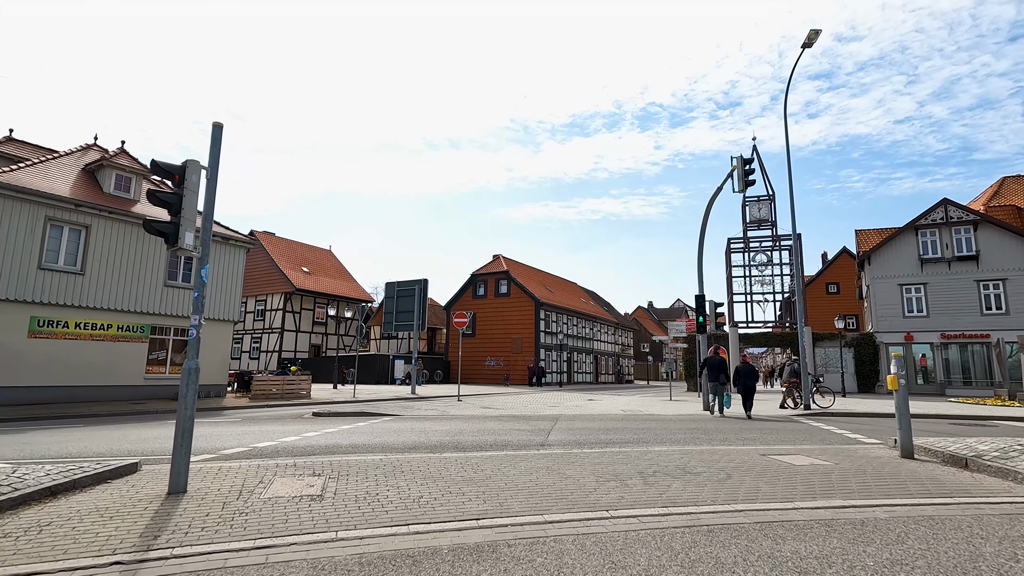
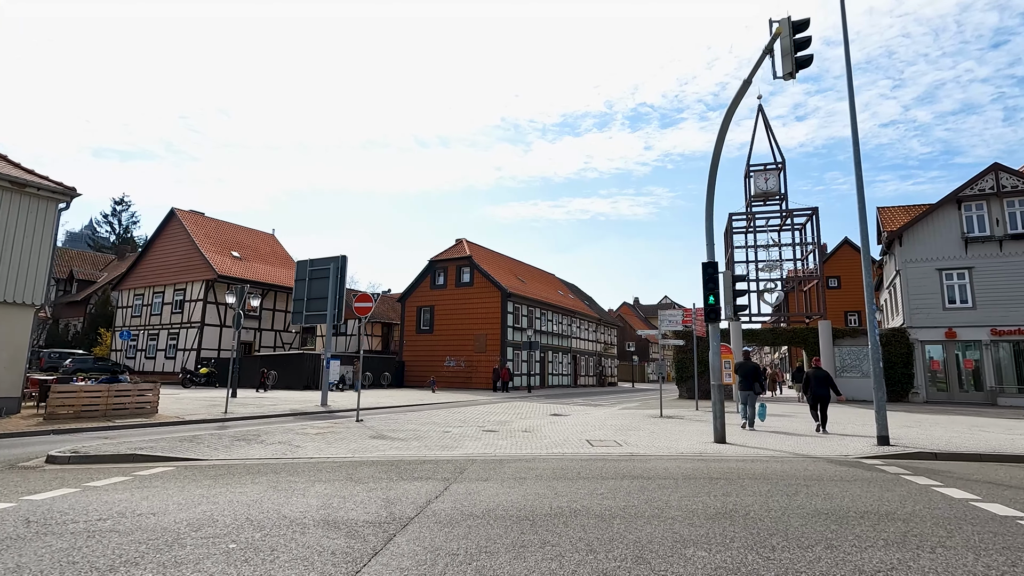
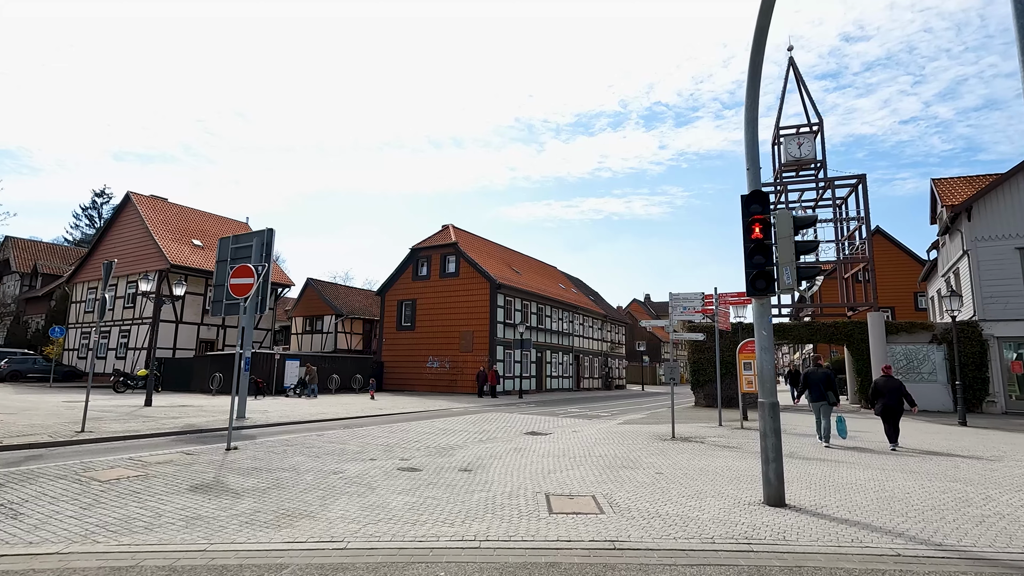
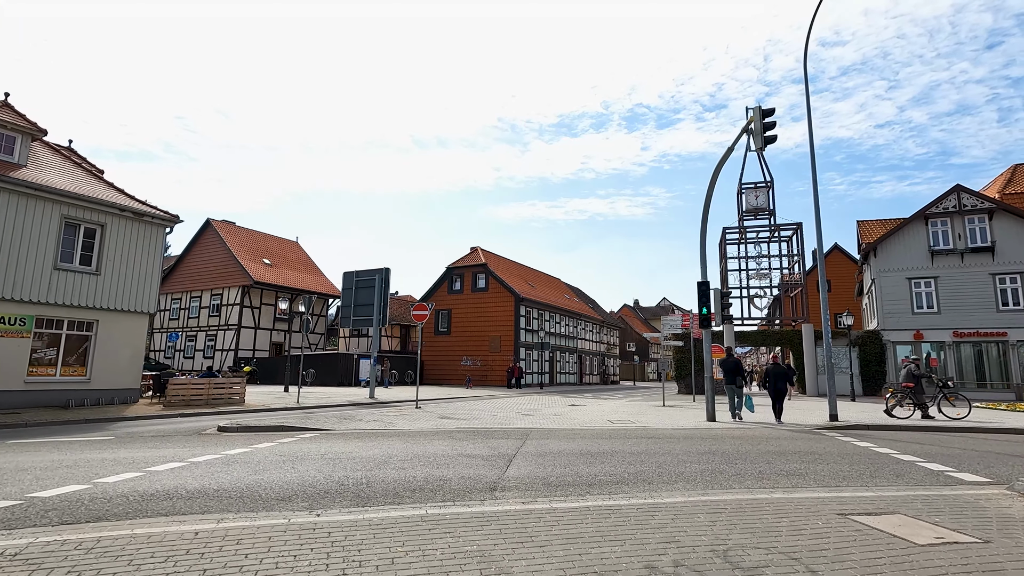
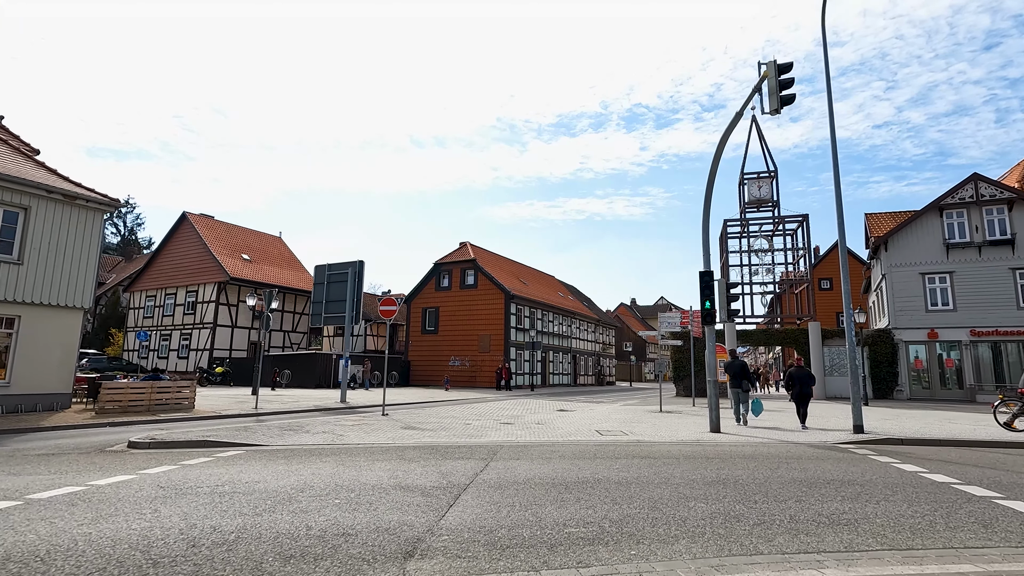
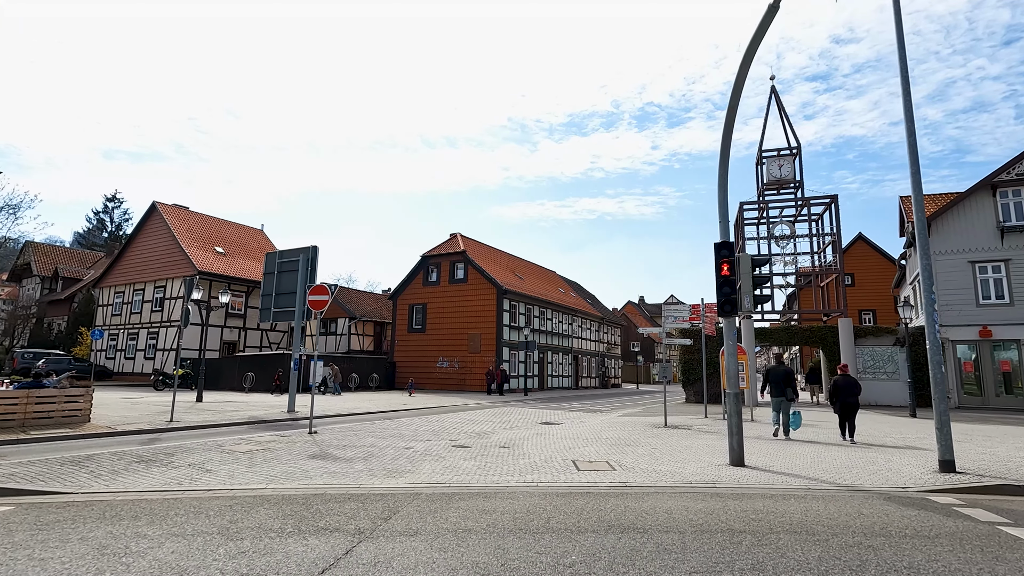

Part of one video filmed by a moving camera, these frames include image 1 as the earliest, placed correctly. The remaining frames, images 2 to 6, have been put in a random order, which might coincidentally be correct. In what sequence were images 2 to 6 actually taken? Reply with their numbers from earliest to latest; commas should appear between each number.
4, 5, 2, 6, 3
